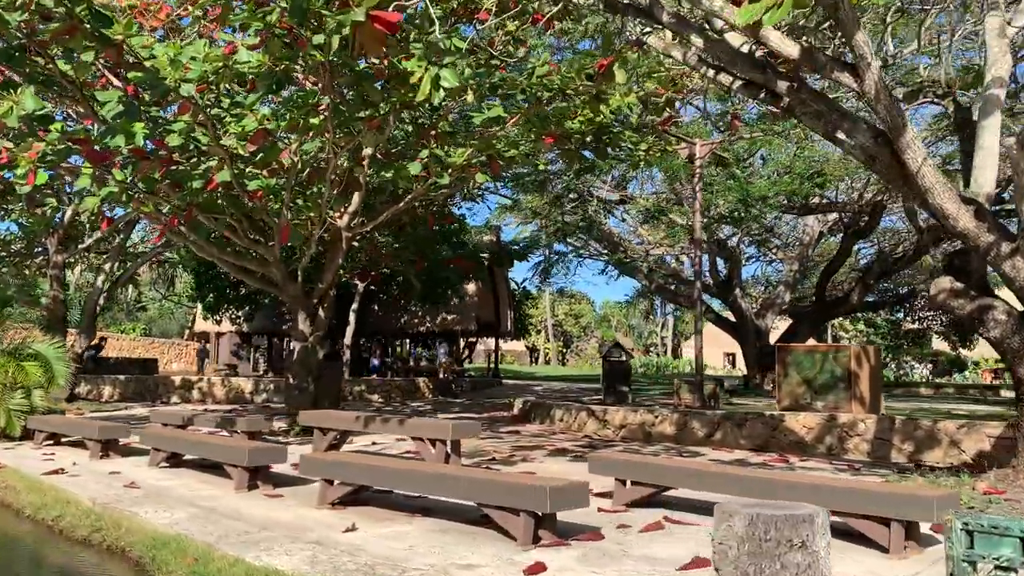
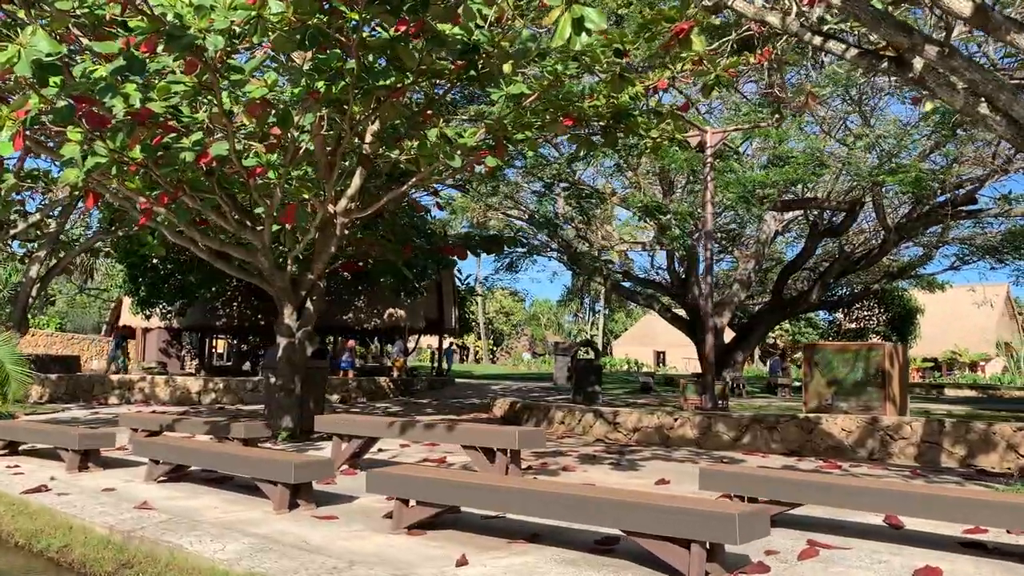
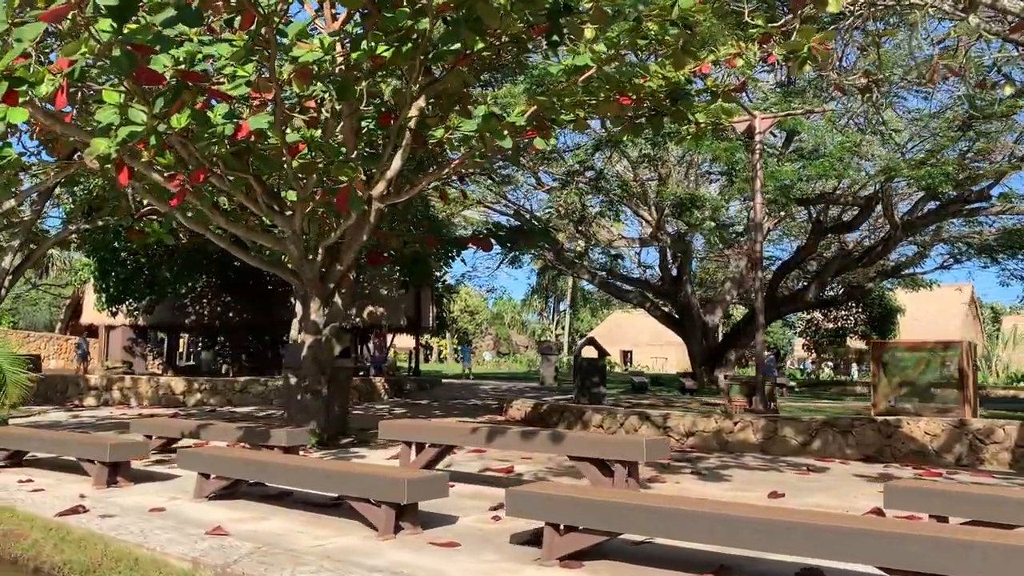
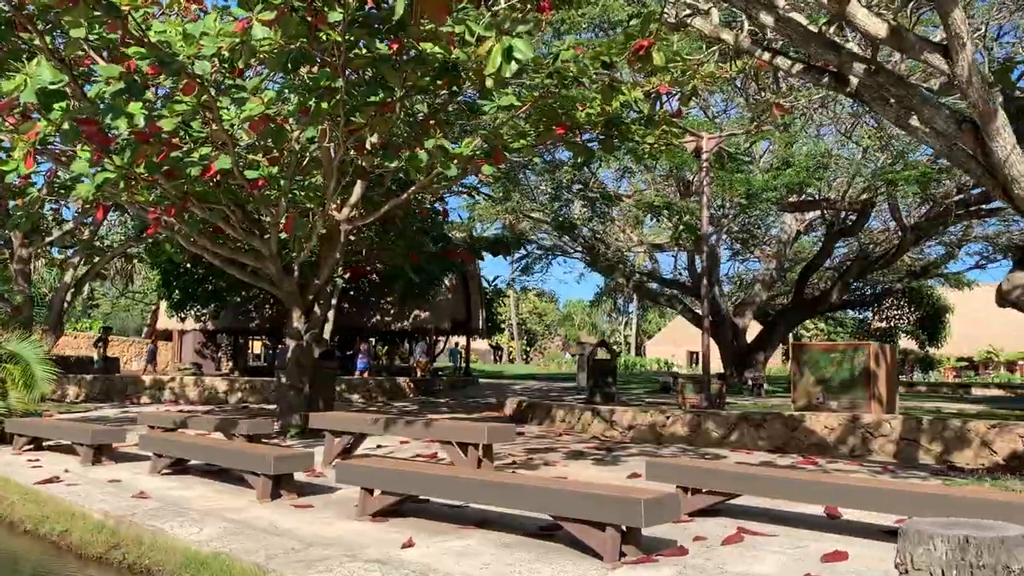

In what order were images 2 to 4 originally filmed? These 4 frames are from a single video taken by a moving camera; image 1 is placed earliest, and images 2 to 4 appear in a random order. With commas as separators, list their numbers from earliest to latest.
4, 2, 3
